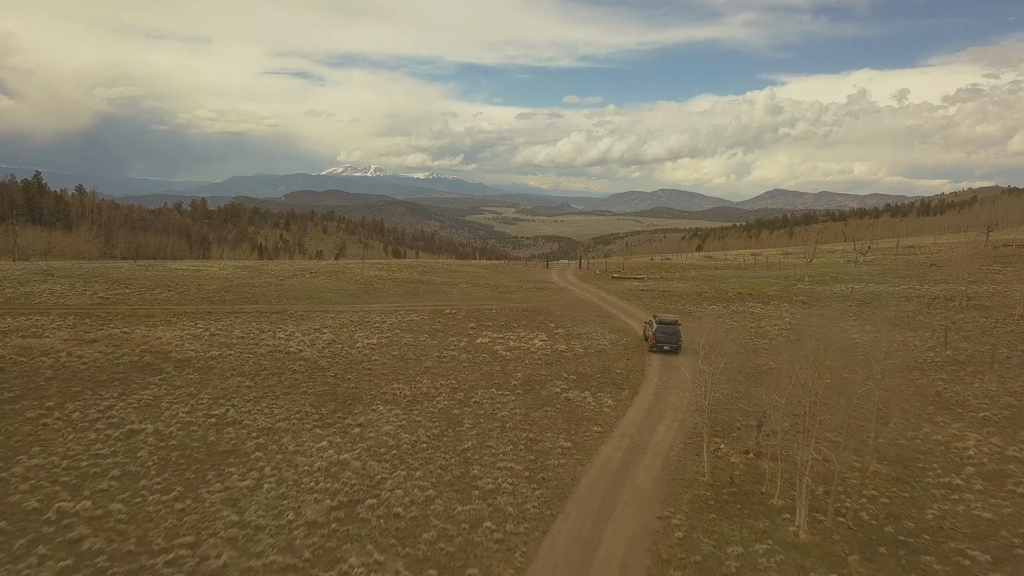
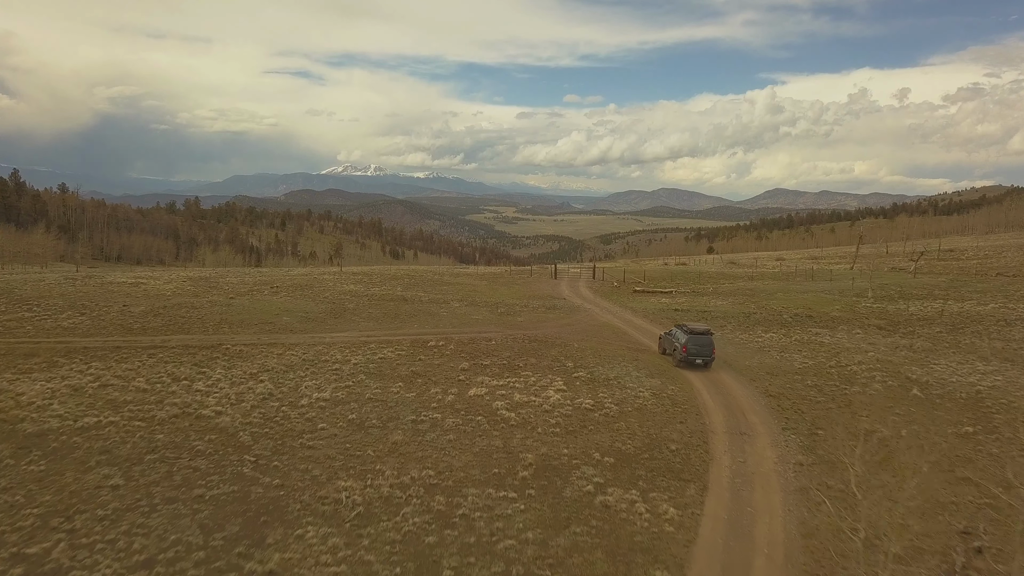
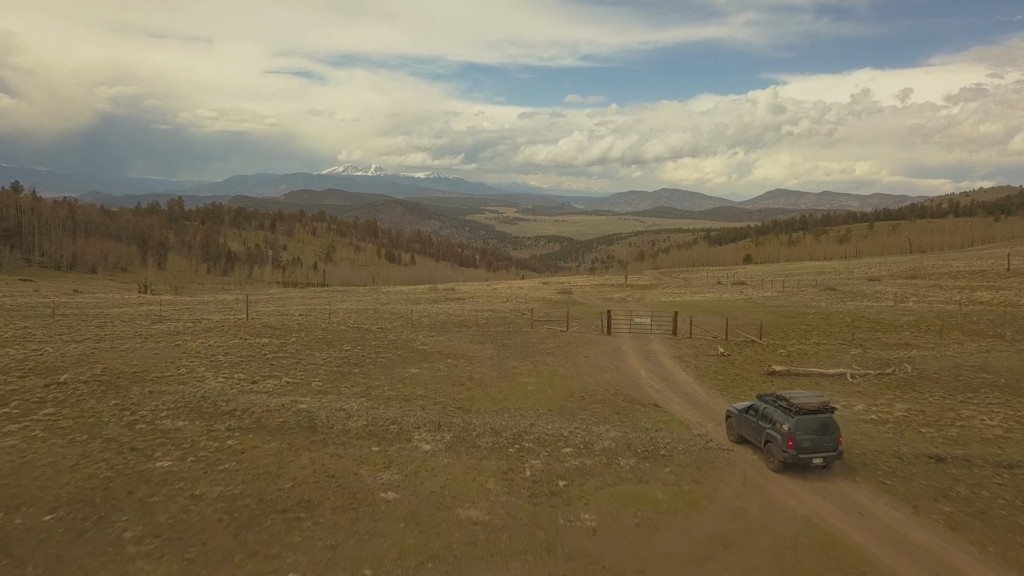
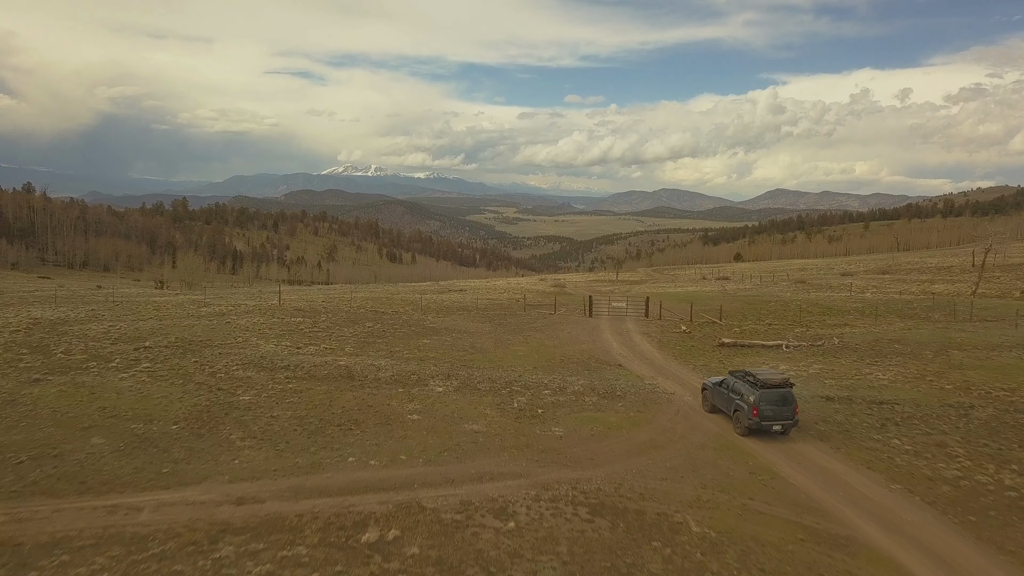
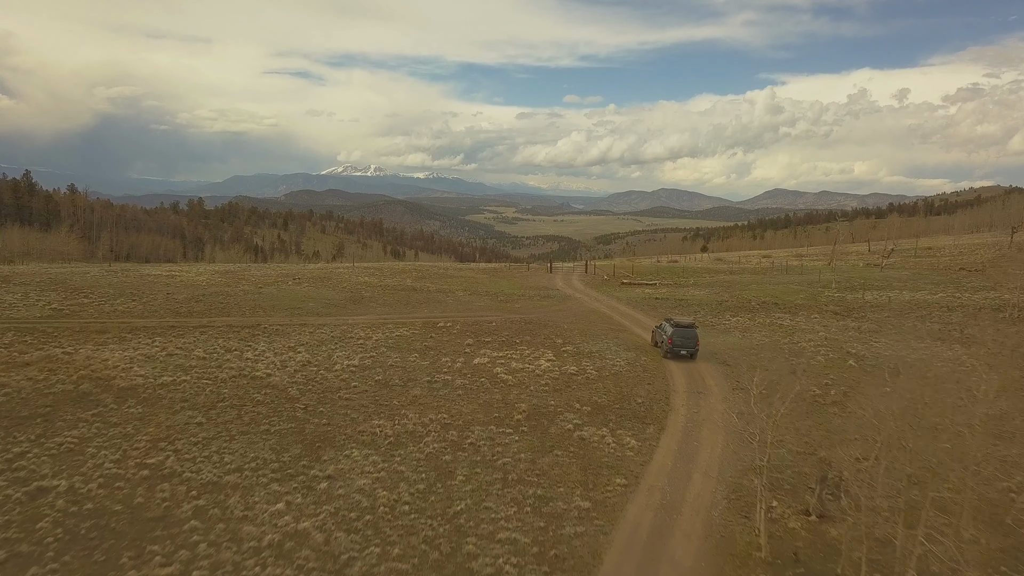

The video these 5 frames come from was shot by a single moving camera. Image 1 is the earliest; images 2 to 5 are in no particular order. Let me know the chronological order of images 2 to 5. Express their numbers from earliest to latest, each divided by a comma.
5, 2, 4, 3
